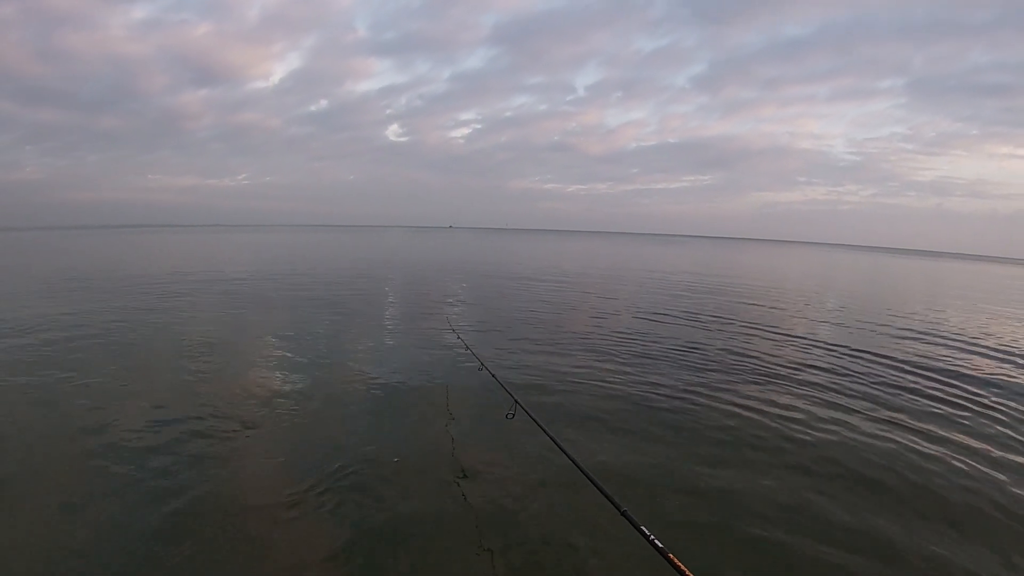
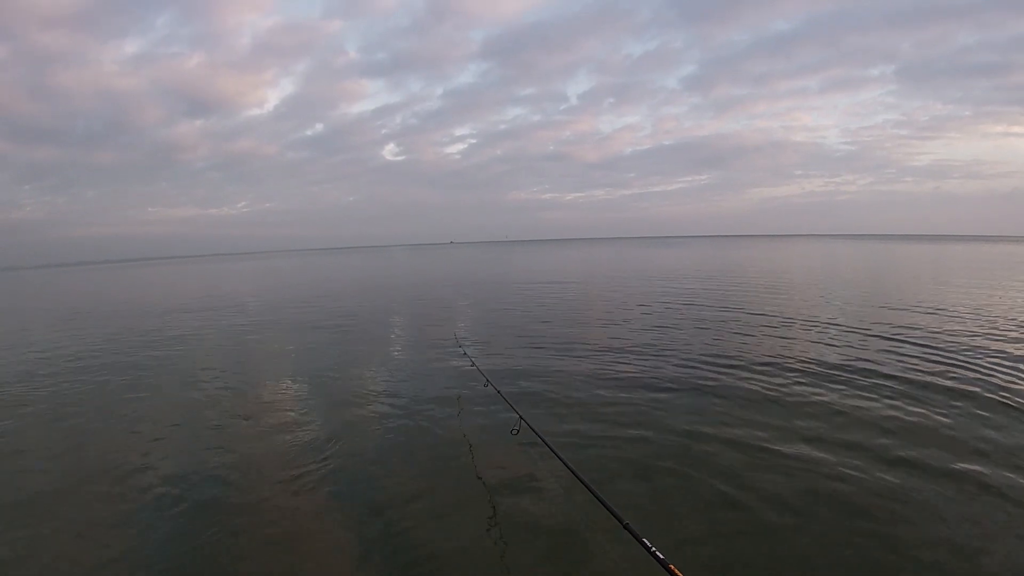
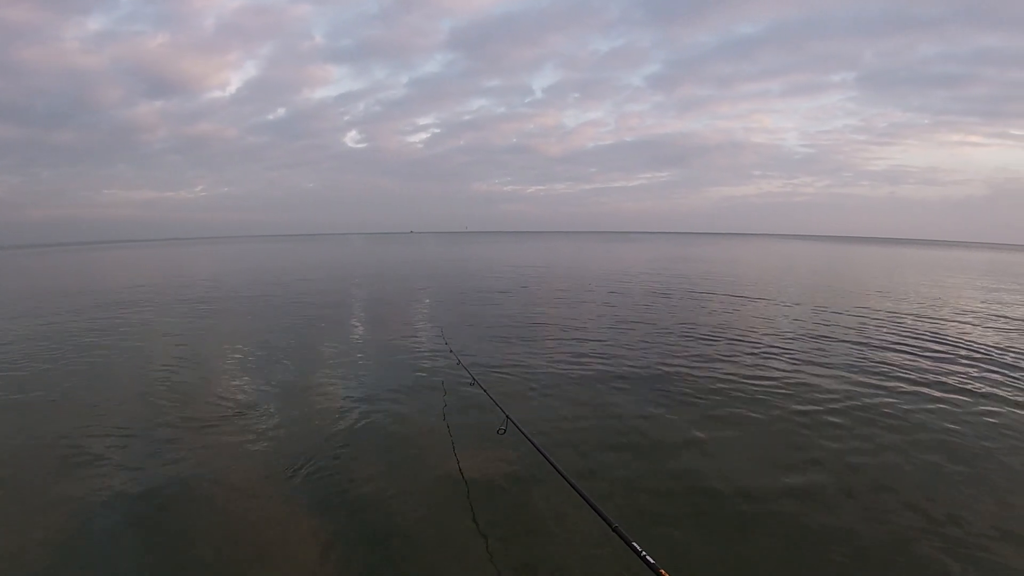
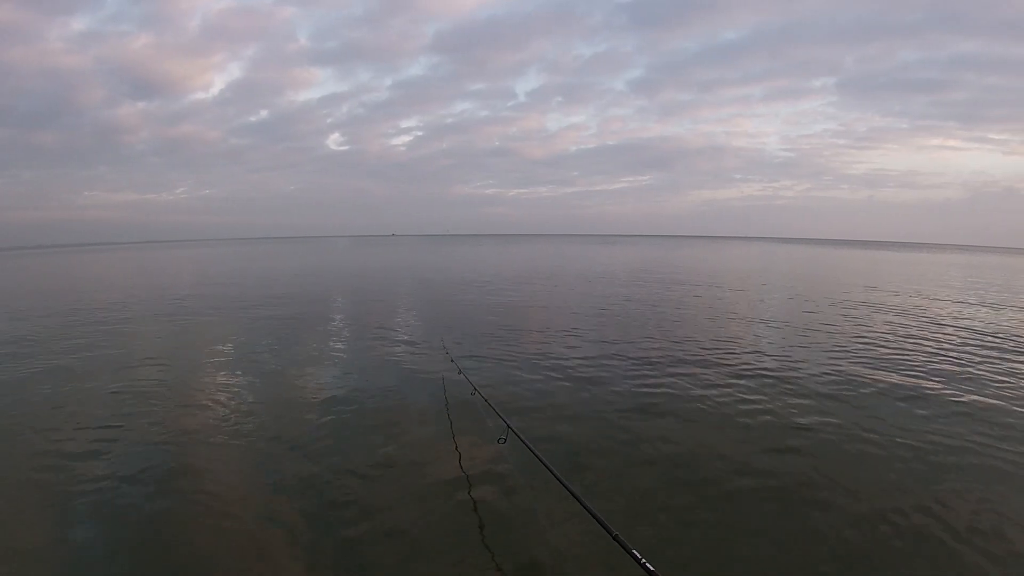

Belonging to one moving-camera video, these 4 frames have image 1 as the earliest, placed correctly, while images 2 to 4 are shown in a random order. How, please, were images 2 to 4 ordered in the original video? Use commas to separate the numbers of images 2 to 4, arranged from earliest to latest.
2, 3, 4
